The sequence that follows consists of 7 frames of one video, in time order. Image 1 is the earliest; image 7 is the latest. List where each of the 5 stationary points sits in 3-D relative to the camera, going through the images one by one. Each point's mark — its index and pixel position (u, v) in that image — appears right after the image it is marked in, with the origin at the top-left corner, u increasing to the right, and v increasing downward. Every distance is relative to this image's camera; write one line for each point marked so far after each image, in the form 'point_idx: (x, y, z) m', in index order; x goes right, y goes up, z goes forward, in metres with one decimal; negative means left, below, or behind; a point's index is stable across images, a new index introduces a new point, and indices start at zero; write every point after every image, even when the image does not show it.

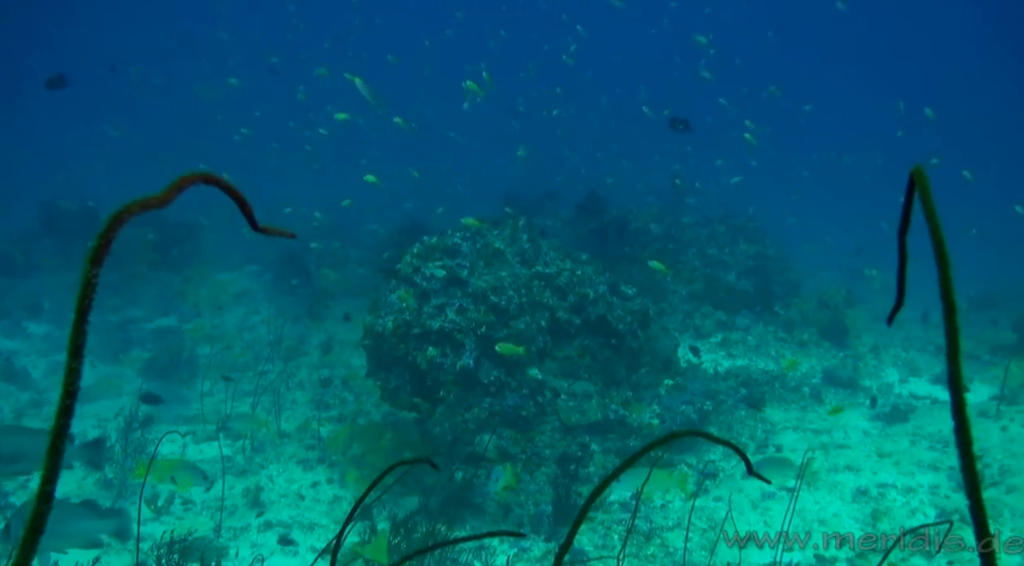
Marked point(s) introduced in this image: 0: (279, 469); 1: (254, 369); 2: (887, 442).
0: (-4.0, -3.3, +14.6) m
1: (-5.3, -1.7, +17.0) m
2: (+6.4, -2.7, +14.3) m
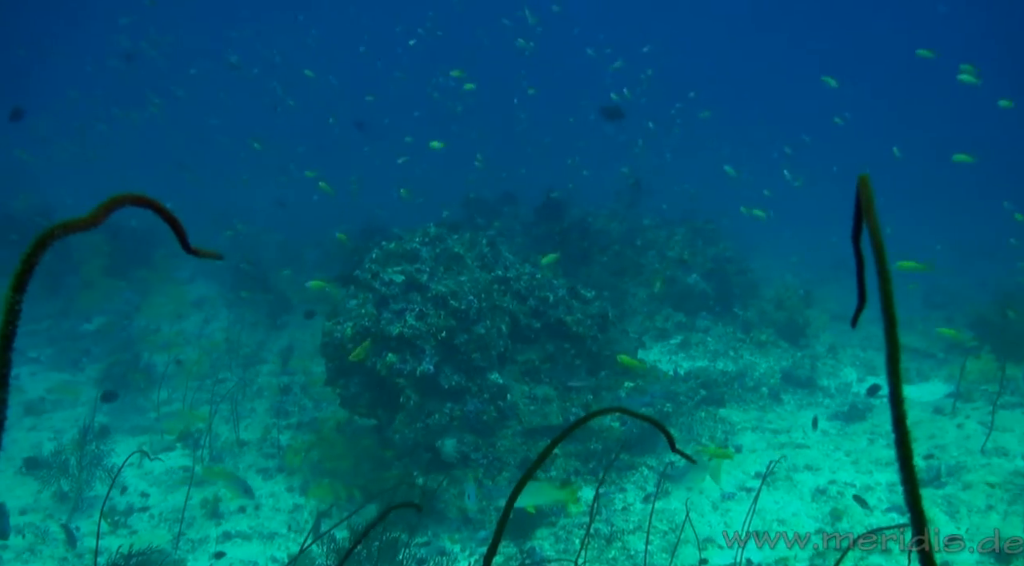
0: (-4.7, -3.4, +14.4) m
1: (-6.1, -1.9, +16.9) m
2: (+5.7, -2.7, +14.3) m
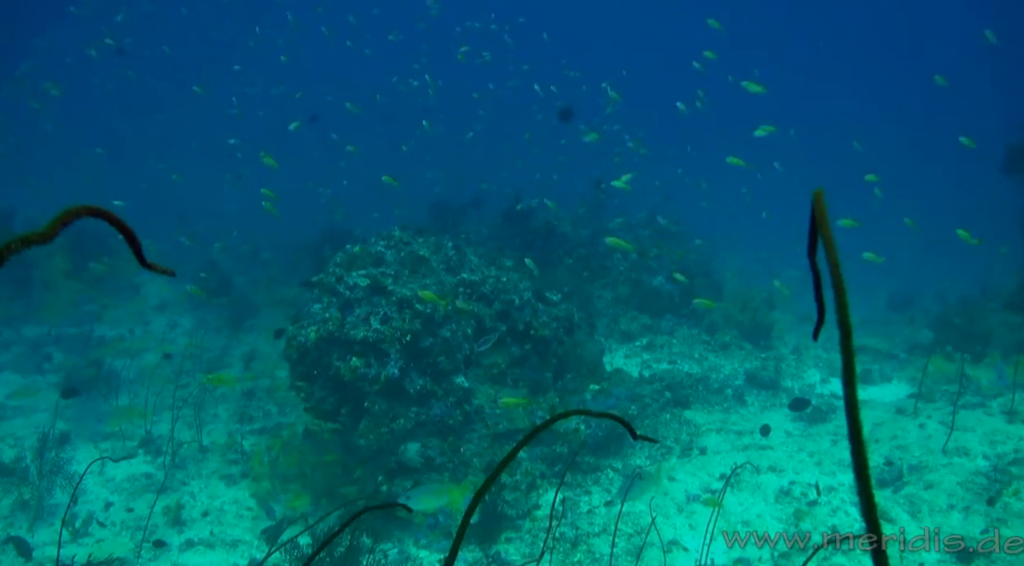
0: (-5.3, -3.5, +14.3) m
1: (-6.8, -2.0, +16.7) m
2: (+5.1, -2.8, +14.4) m
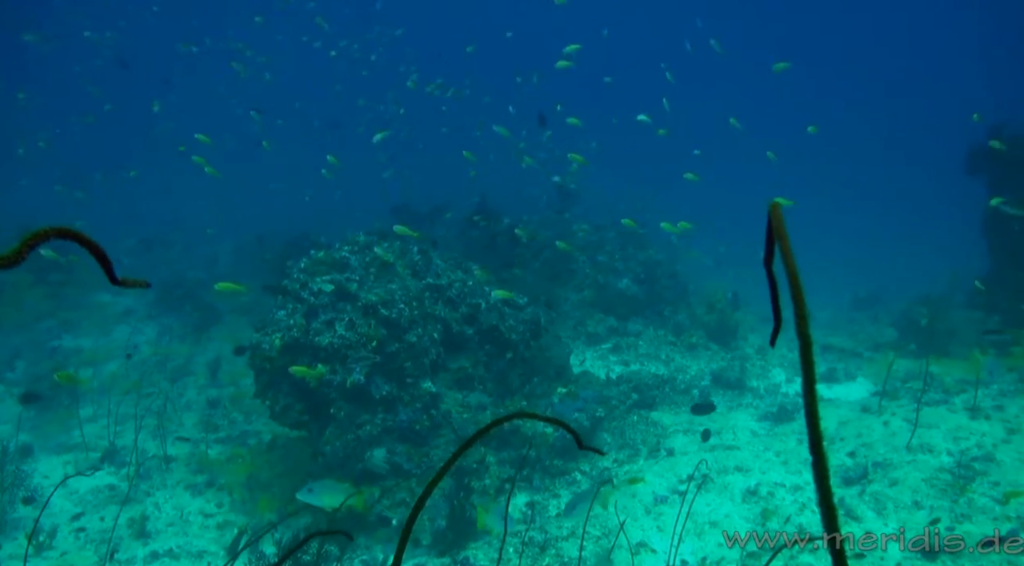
0: (-5.8, -3.6, +14.1) m
1: (-7.4, -2.2, +16.4) m
2: (+4.6, -2.8, +14.4) m
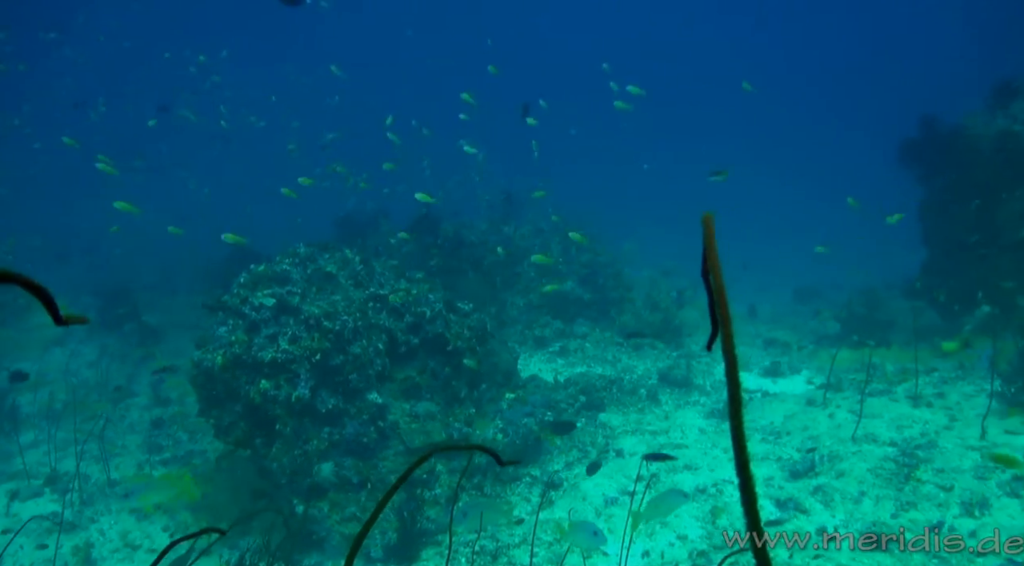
0: (-6.7, -4.0, +13.8) m
1: (-8.3, -2.6, +16.1) m
2: (+3.7, -2.7, +14.4) m
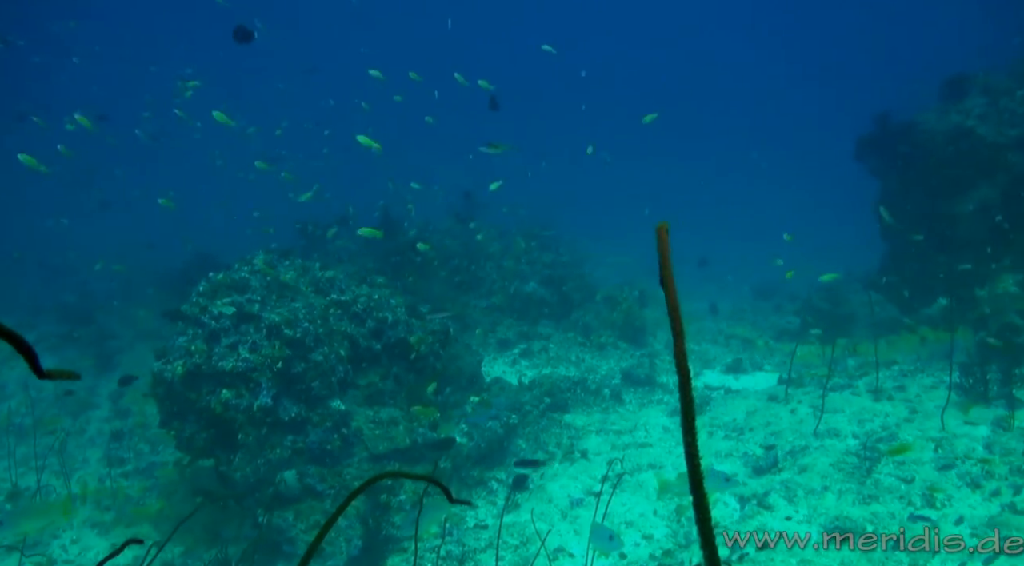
0: (-7.2, -4.2, +13.6) m
1: (-9.0, -2.8, +15.9) m
2: (+3.1, -2.7, +14.4) m
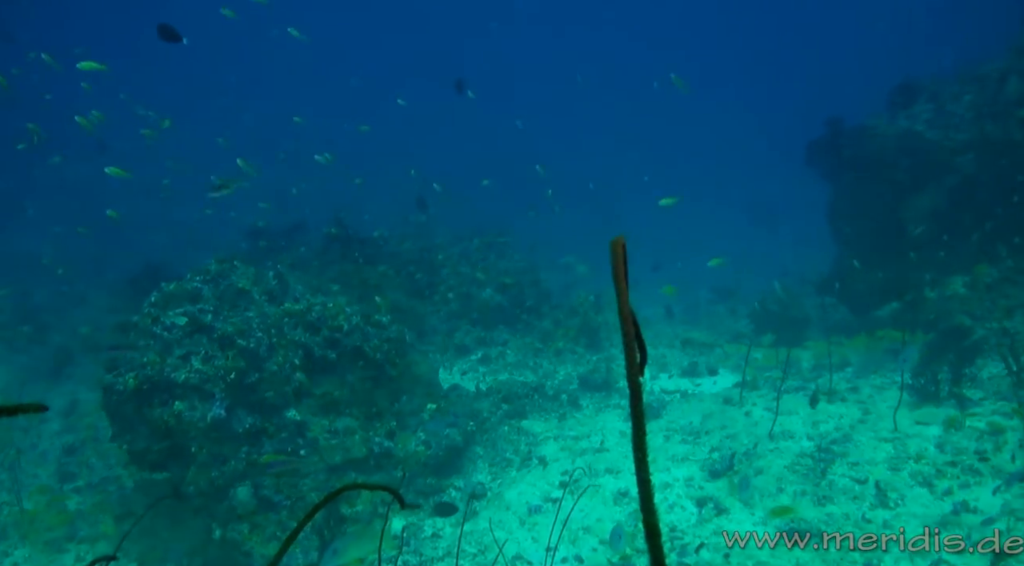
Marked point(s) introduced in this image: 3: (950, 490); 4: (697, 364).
0: (-7.9, -4.4, +13.3) m
1: (-9.7, -3.0, +15.5) m
2: (+2.4, -2.7, +14.5) m
3: (+6.4, -3.1, +12.3) m
4: (+3.8, -1.6, +16.7) m
